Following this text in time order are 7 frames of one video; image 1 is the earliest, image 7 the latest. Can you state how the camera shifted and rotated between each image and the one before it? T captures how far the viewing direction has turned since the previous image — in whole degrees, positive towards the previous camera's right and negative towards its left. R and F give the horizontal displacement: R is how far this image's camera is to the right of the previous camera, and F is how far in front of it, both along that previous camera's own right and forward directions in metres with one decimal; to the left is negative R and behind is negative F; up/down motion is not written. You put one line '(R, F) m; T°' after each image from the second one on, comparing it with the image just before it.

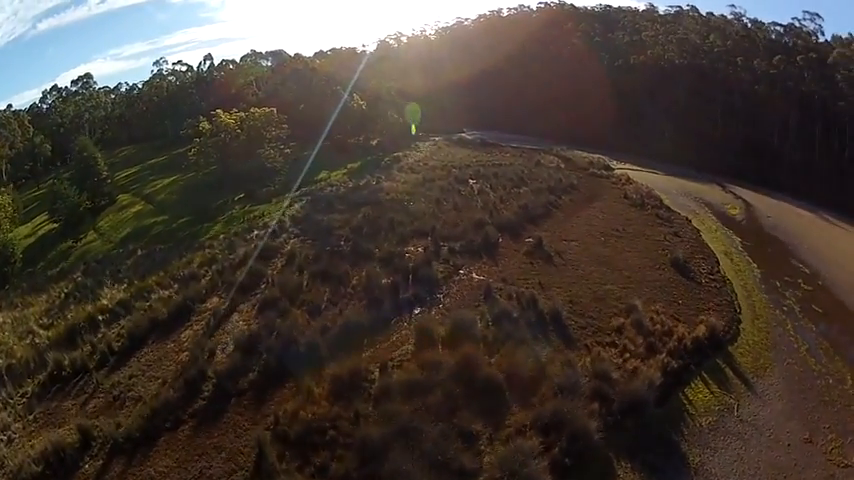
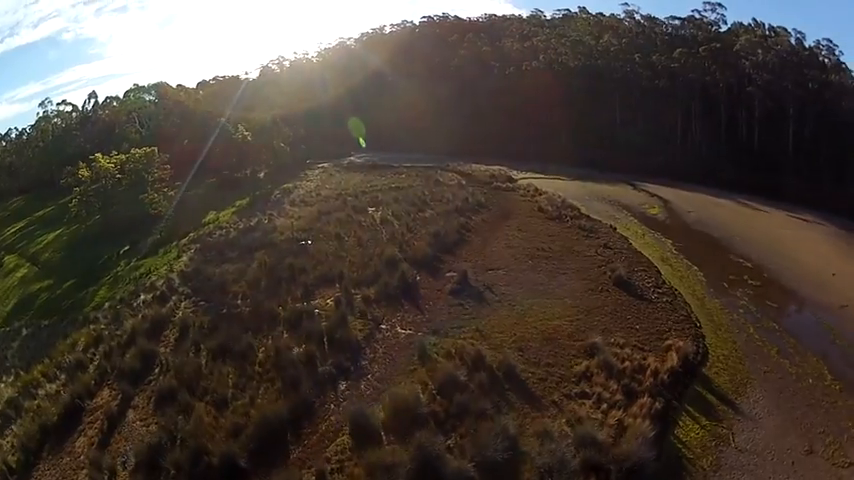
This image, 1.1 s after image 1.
(-0.2, +2.5) m; +6°
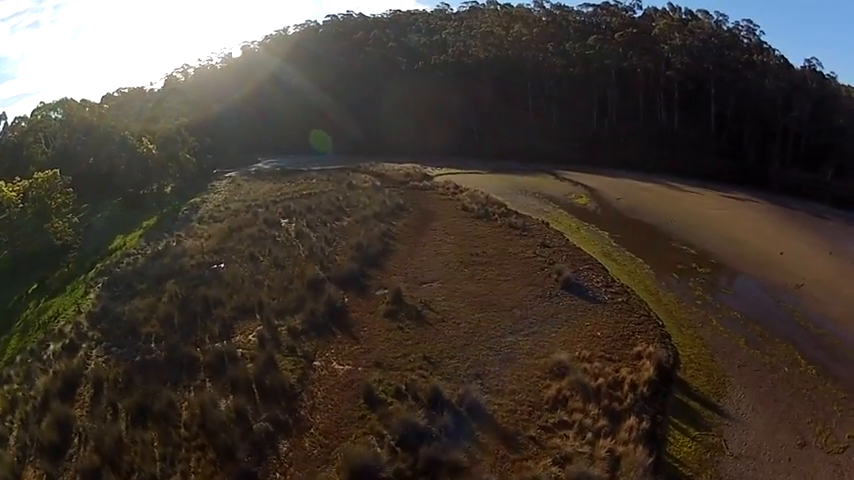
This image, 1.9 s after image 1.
(-0.3, +1.8) m; +5°
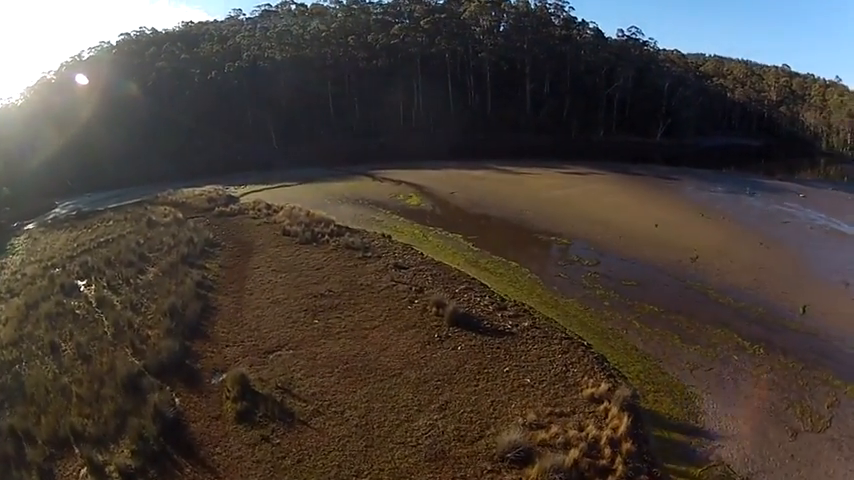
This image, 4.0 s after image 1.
(-0.5, +3.7) m; +11°
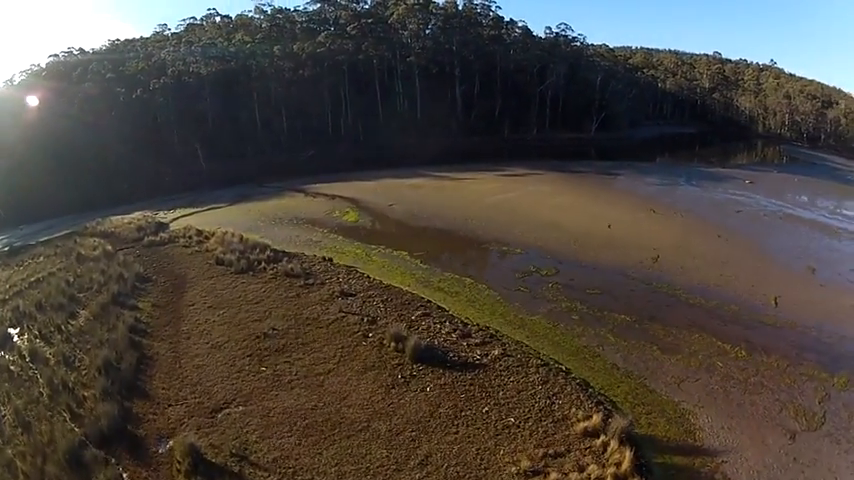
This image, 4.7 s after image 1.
(-0.2, +1.2) m; +4°
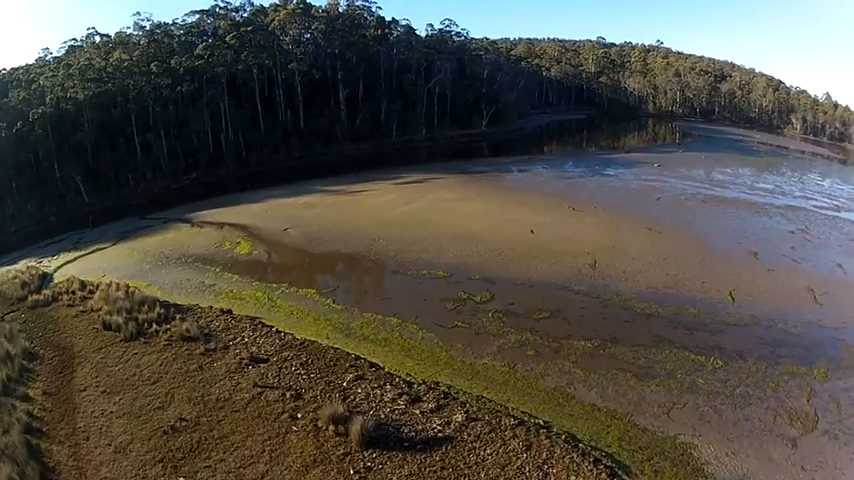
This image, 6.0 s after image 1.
(-0.4, +2.2) m; +6°
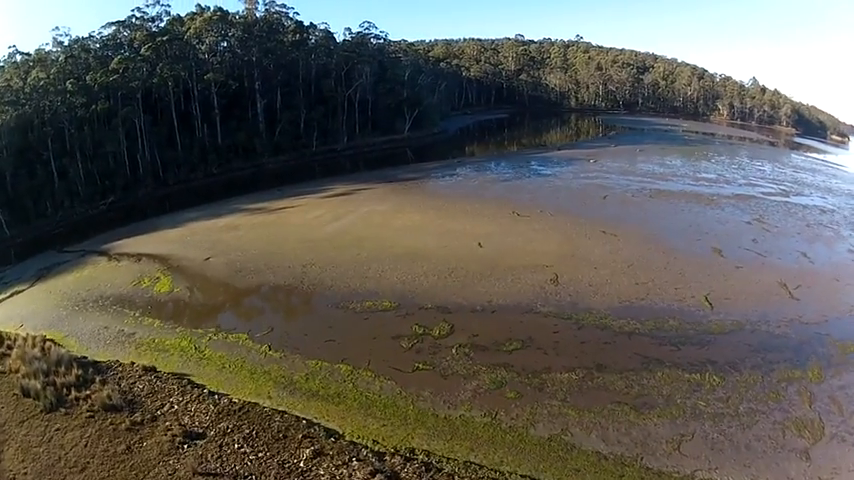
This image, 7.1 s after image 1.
(-0.4, +1.7) m; +5°
